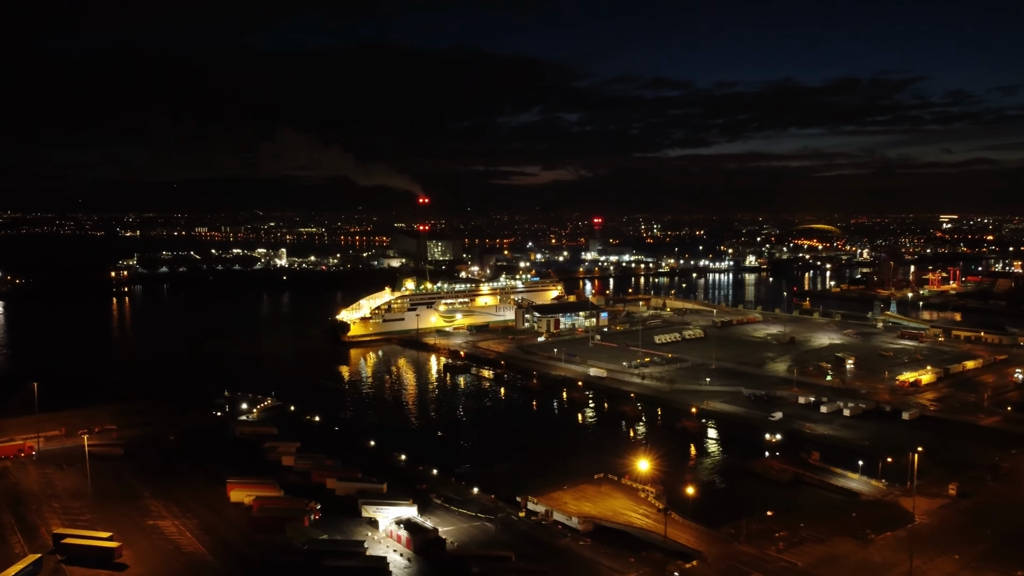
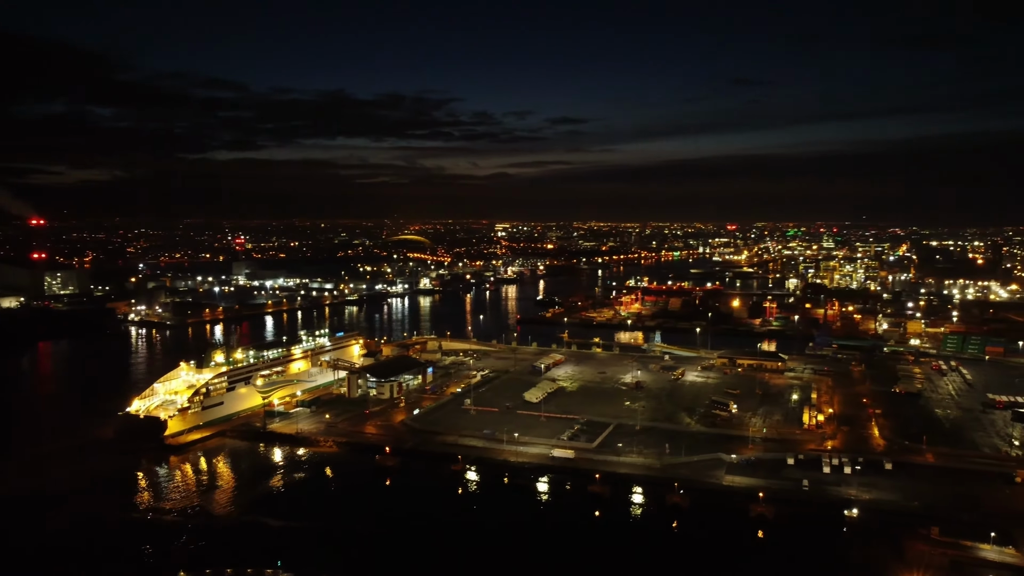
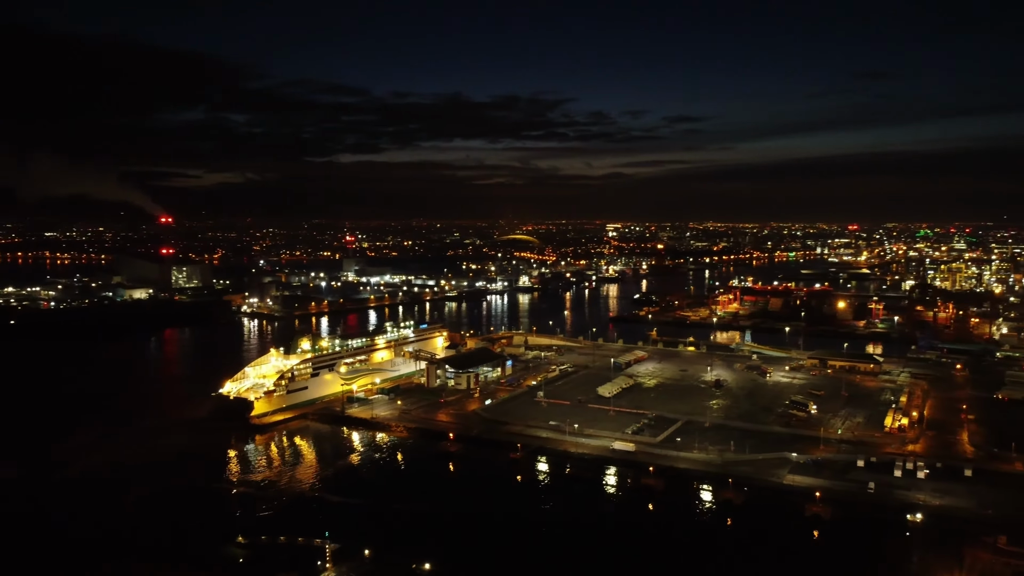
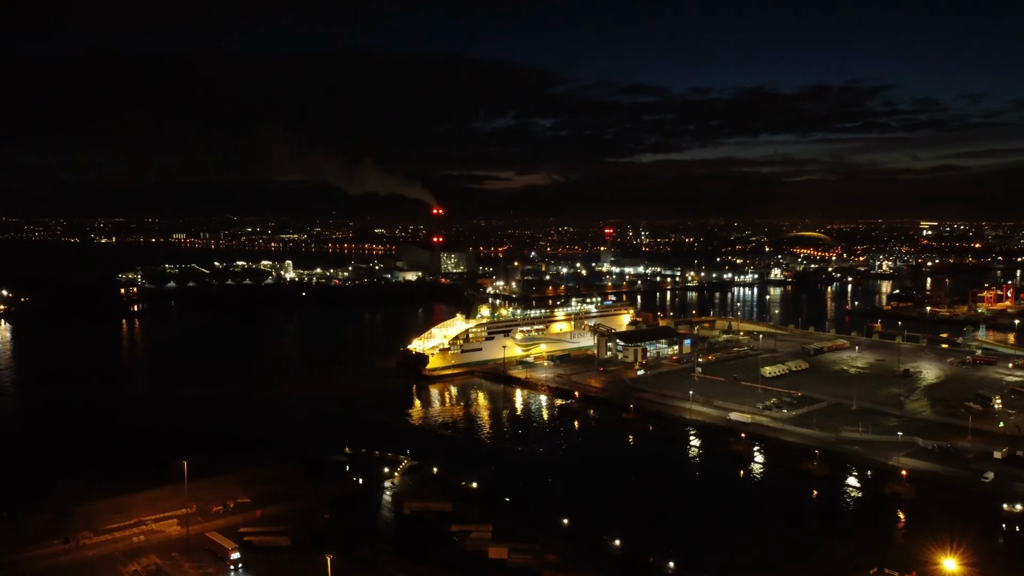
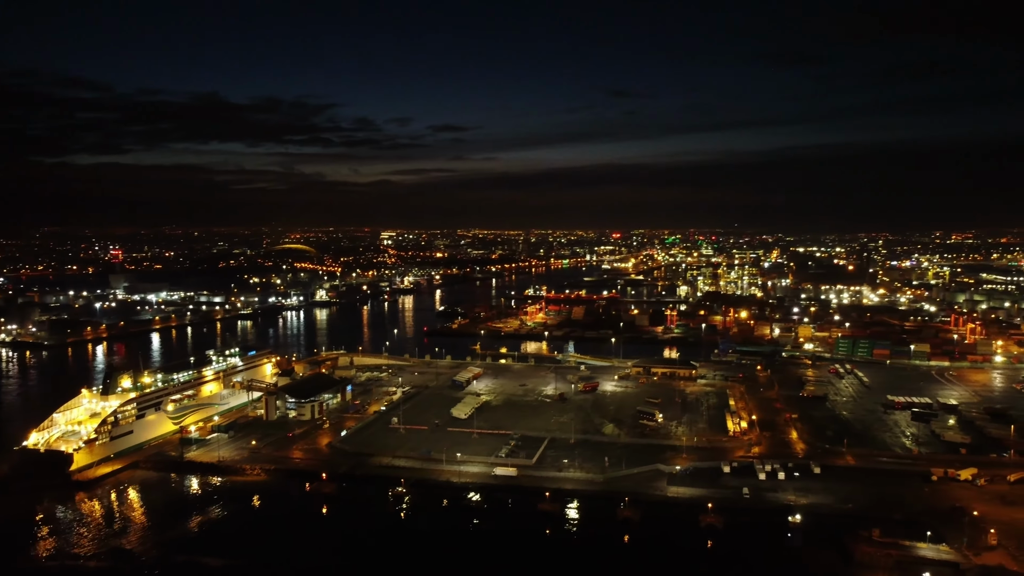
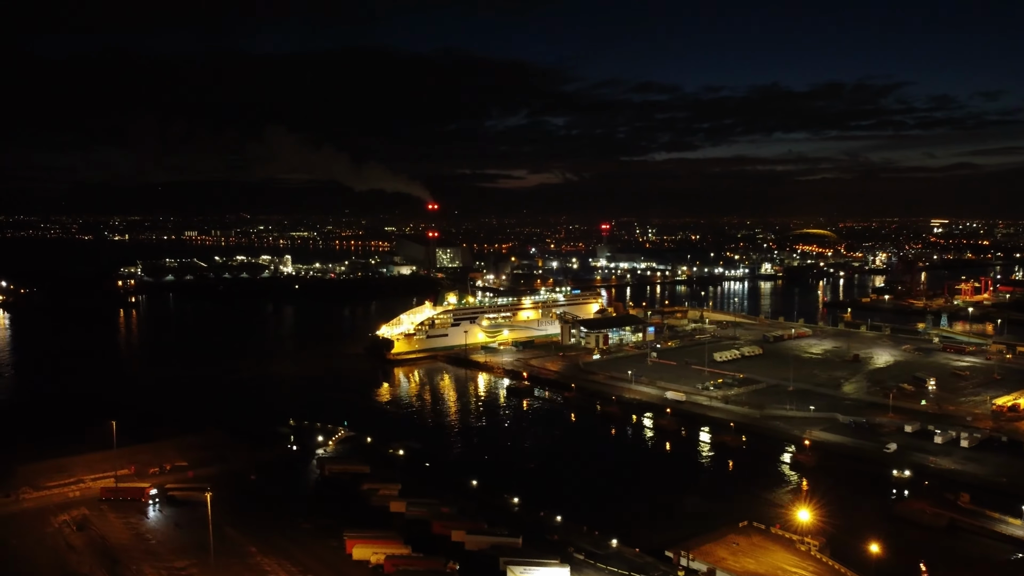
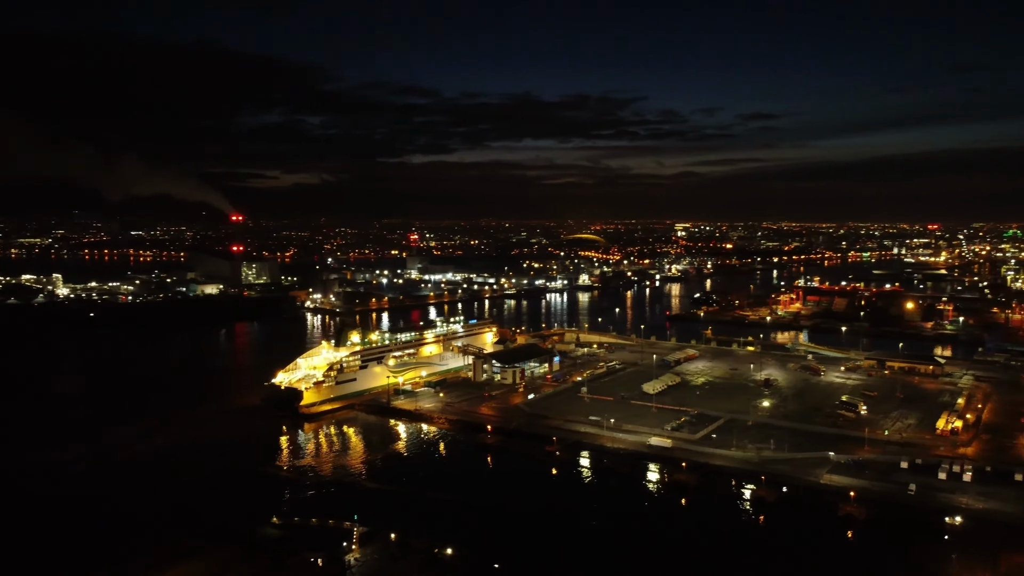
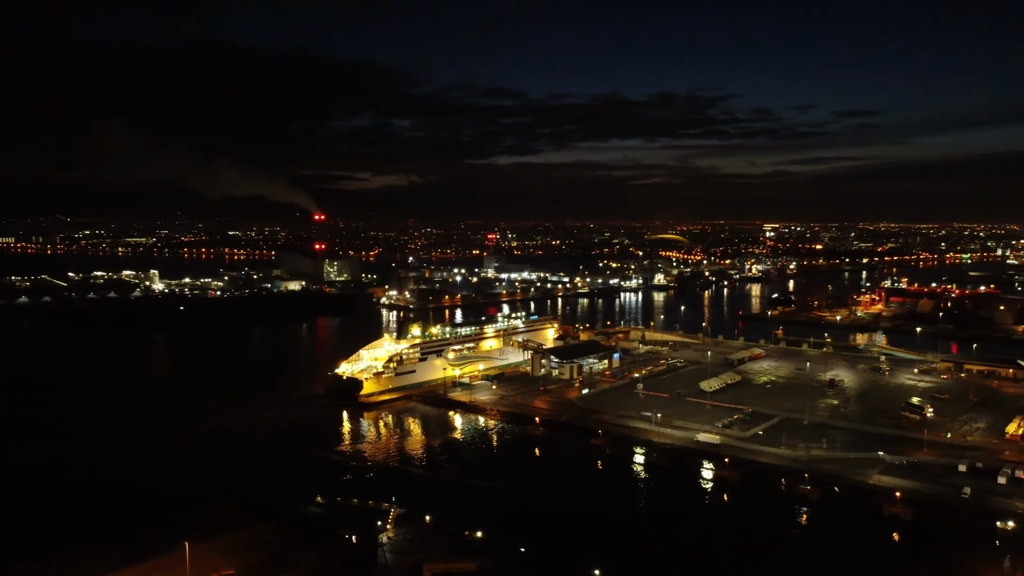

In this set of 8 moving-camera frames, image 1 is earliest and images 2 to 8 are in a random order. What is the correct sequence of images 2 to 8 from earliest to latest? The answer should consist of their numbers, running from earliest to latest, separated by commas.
6, 4, 8, 7, 3, 2, 5
